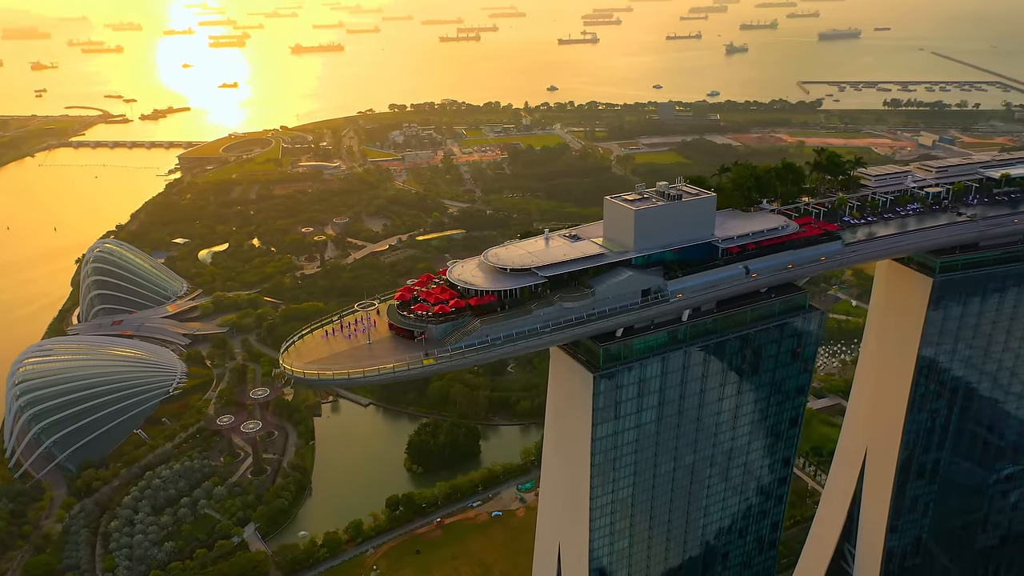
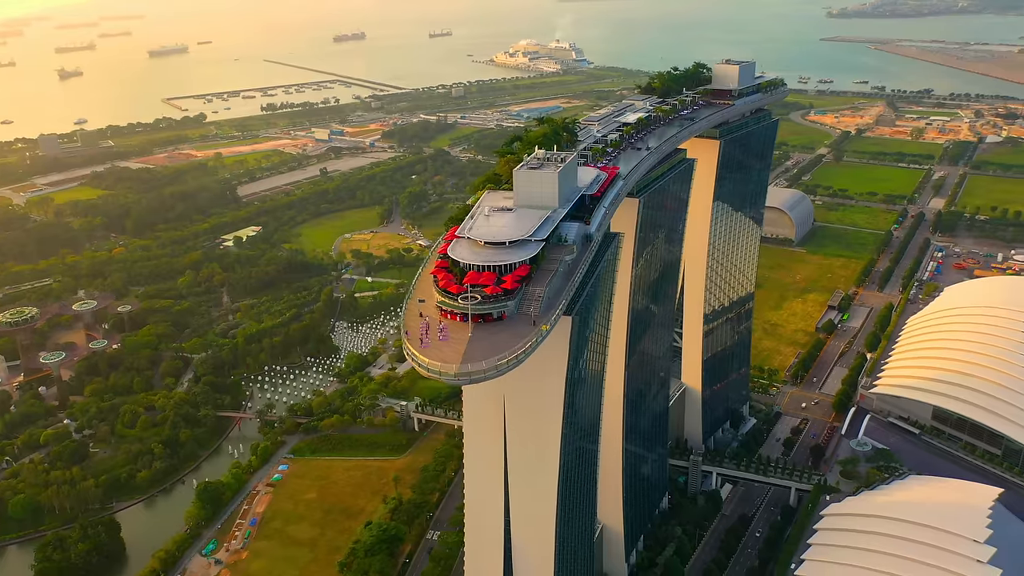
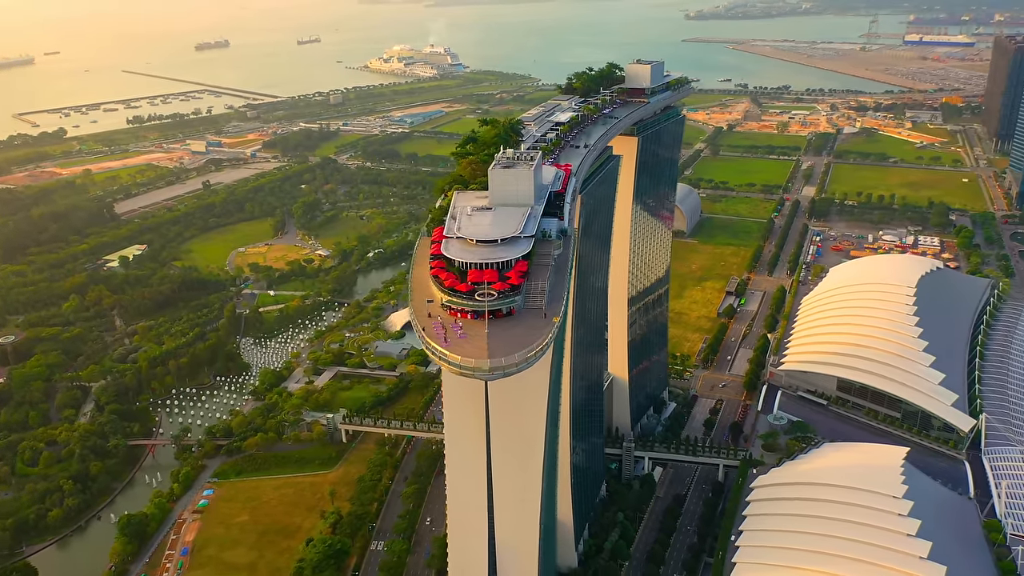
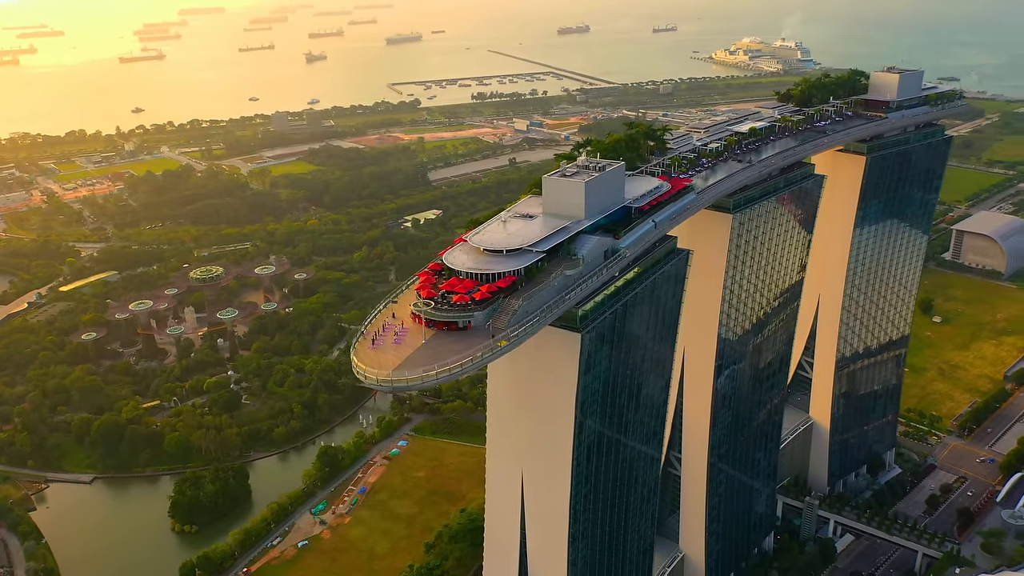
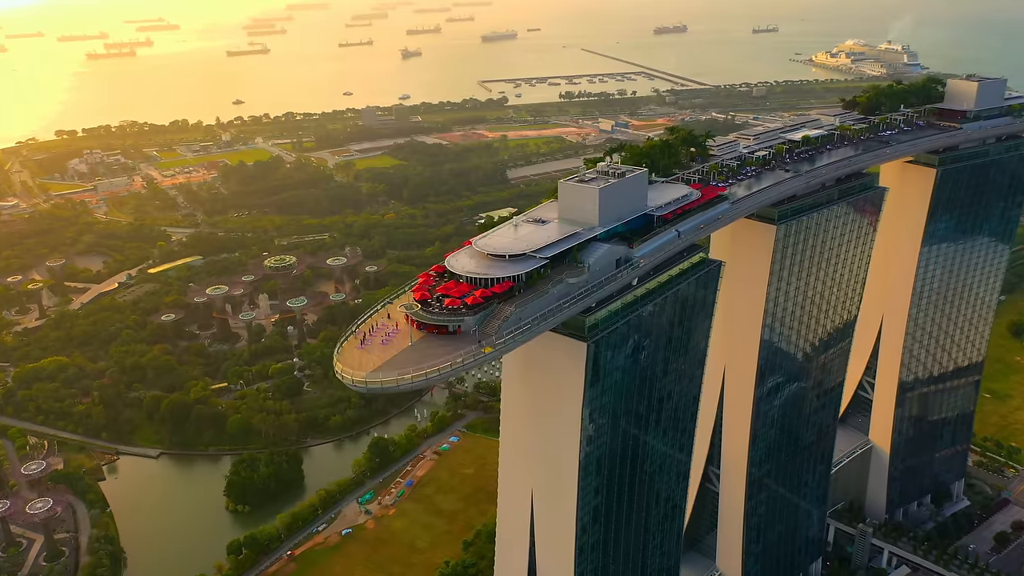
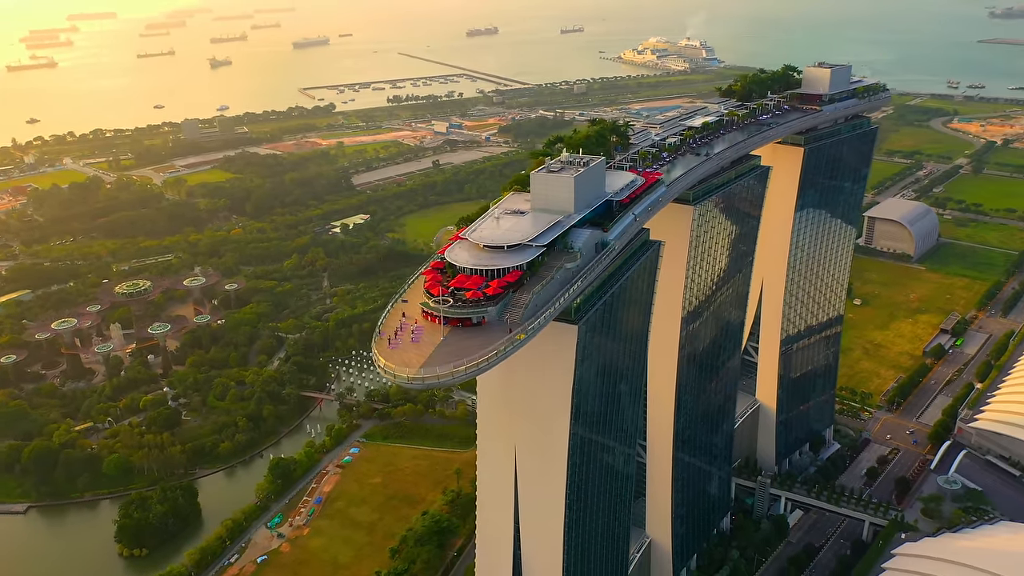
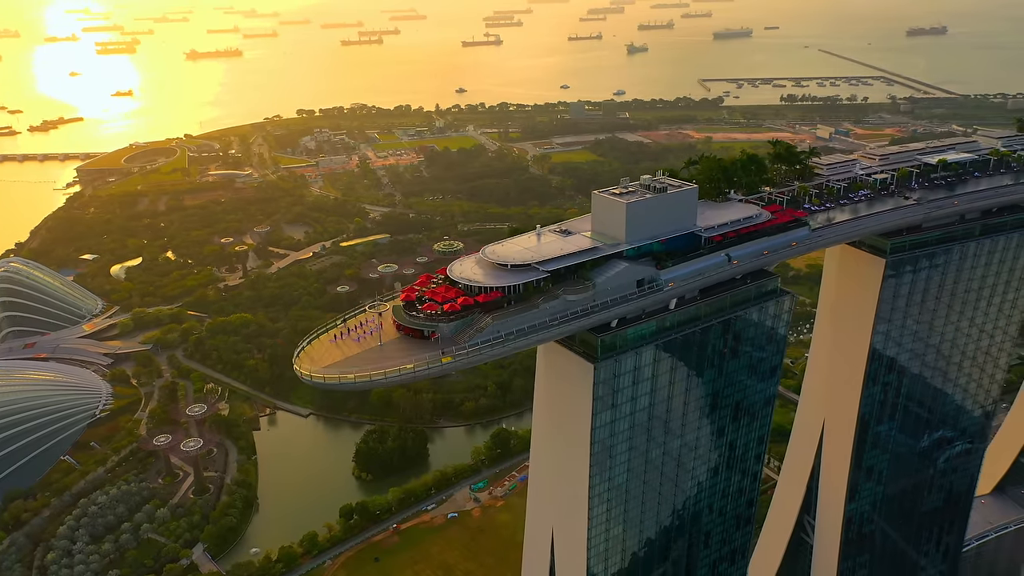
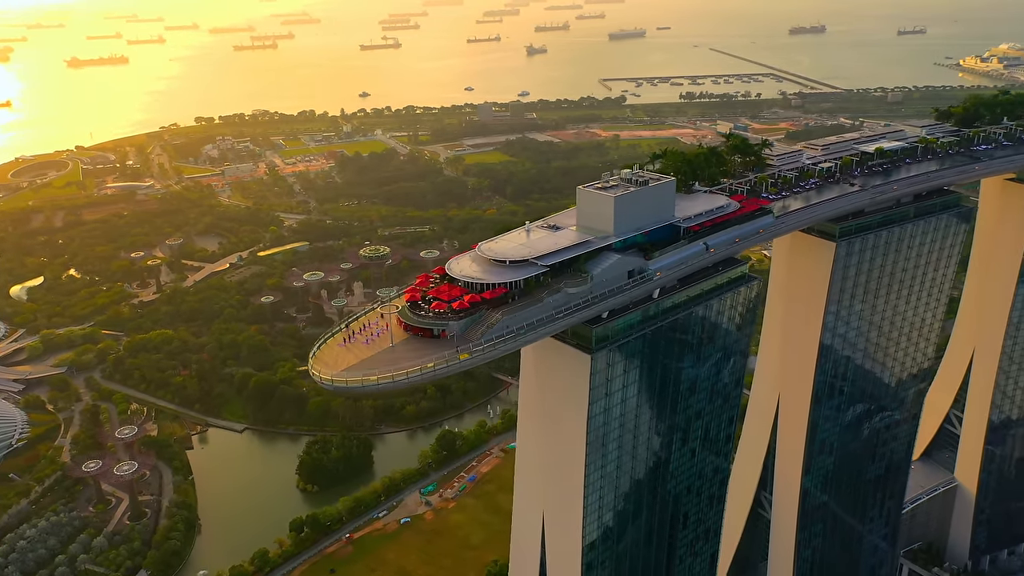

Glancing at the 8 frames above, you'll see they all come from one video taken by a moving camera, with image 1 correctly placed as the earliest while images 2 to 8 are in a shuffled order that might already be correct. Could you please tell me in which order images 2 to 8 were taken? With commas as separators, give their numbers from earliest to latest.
7, 8, 5, 4, 6, 2, 3
